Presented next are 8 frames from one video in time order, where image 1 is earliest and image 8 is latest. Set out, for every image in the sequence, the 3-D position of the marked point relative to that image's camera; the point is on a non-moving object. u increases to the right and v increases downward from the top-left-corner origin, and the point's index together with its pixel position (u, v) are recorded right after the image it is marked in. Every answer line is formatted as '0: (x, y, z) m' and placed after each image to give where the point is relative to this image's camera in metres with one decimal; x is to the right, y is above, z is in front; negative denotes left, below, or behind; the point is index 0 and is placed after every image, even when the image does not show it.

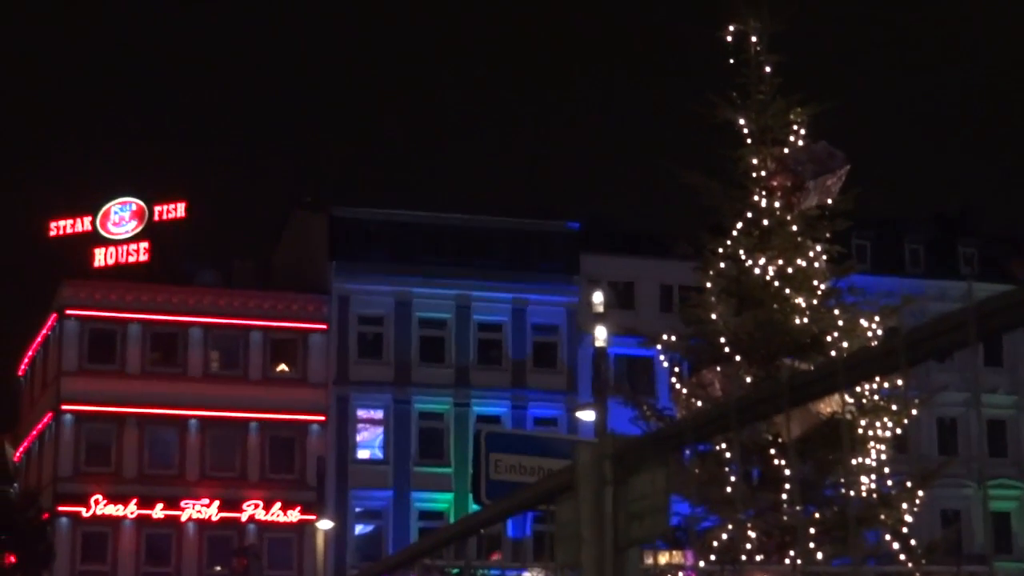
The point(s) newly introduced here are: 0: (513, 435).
0: (0.0, -1.1, +12.6) m
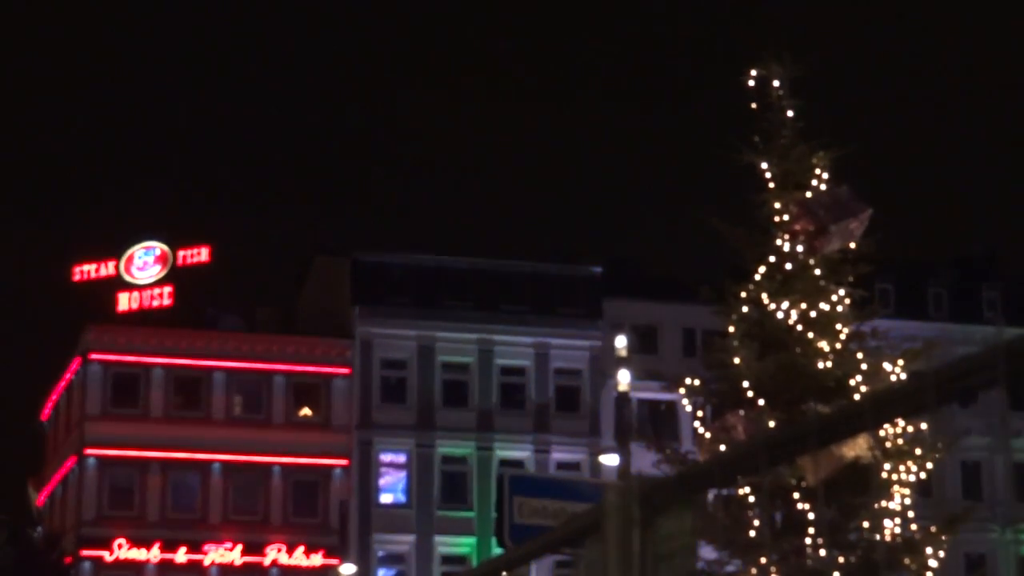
0: (+0.2, -1.4, +12.6) m
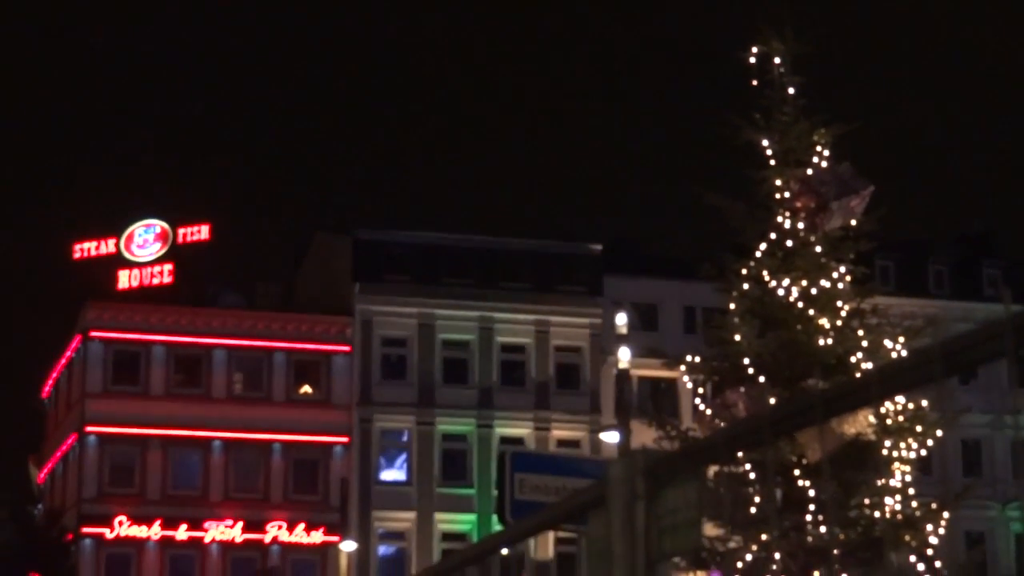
0: (+0.2, -1.2, +12.6) m
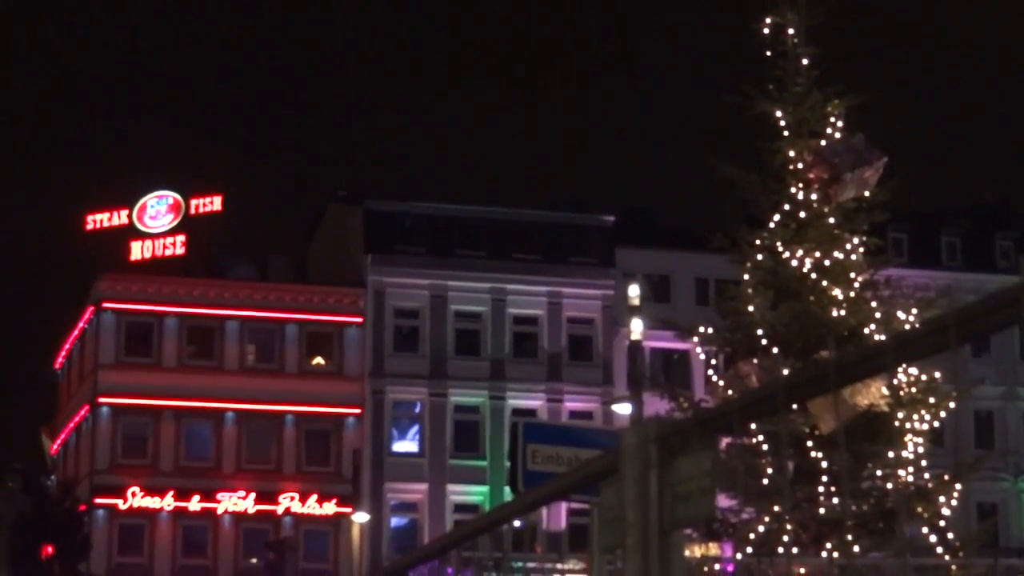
0: (+0.3, -1.0, +12.6) m
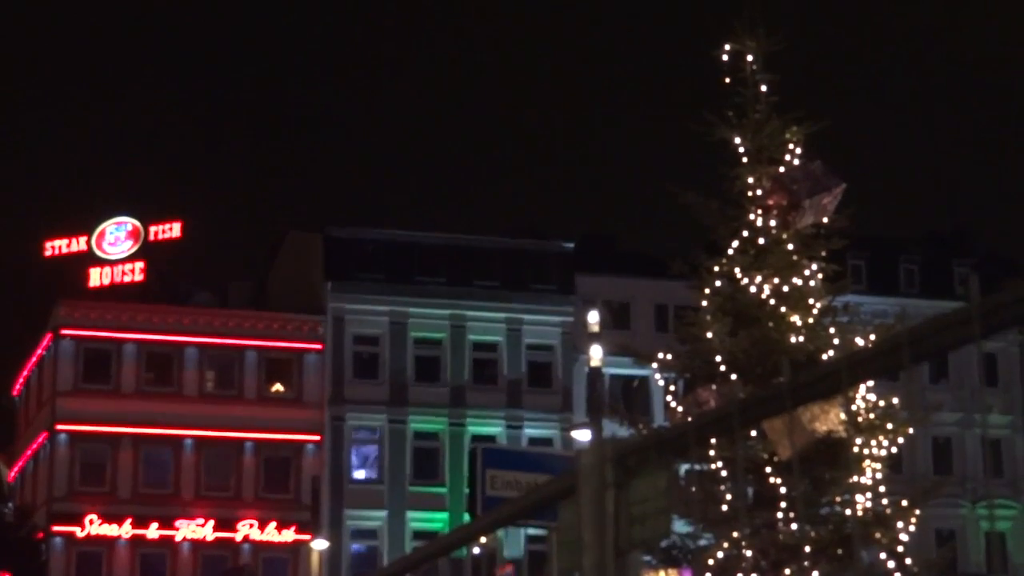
0: (0.0, -1.2, +12.6) m
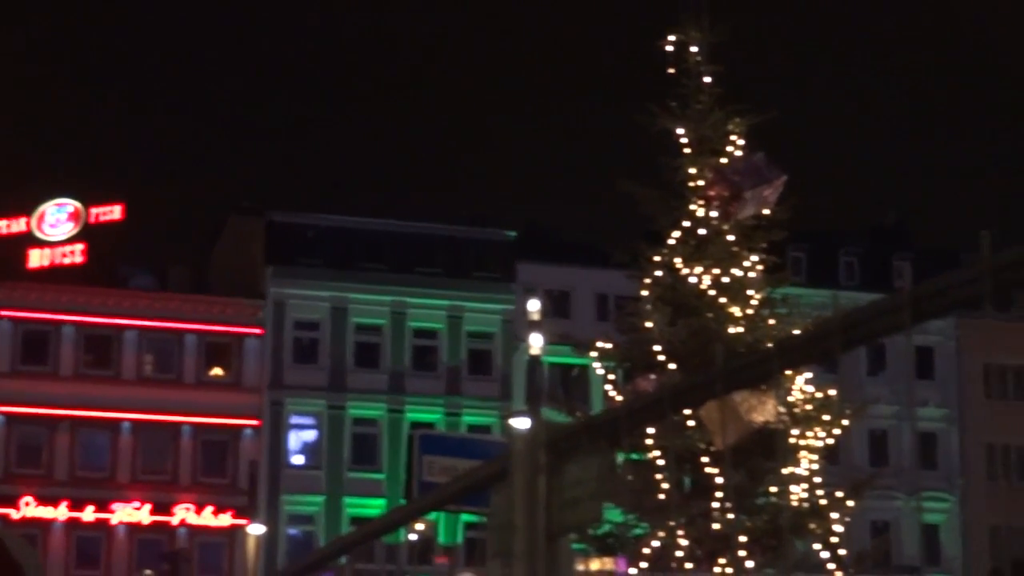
0: (-0.7, -1.0, +12.7) m
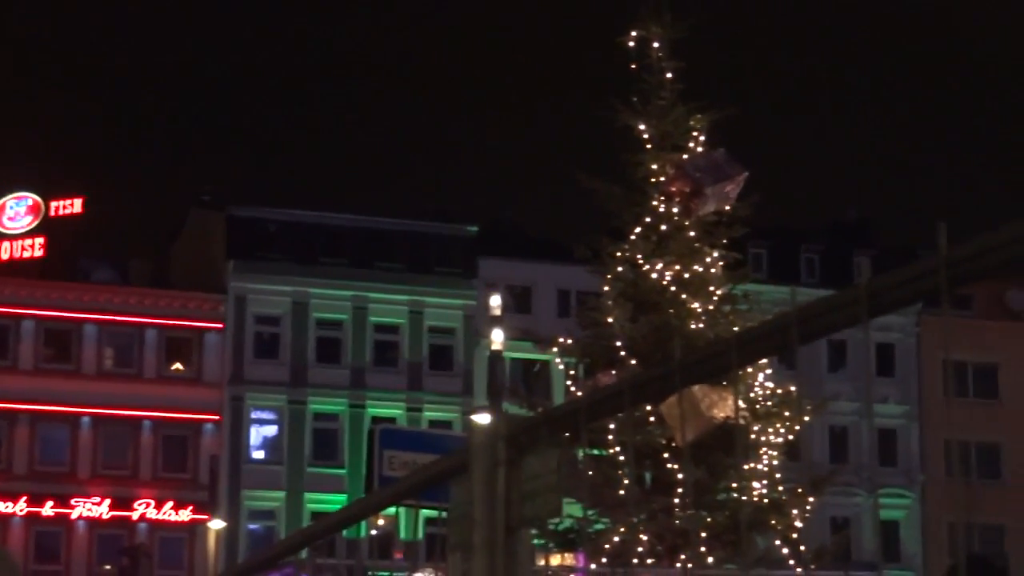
0: (-1.0, -1.0, +12.7) m
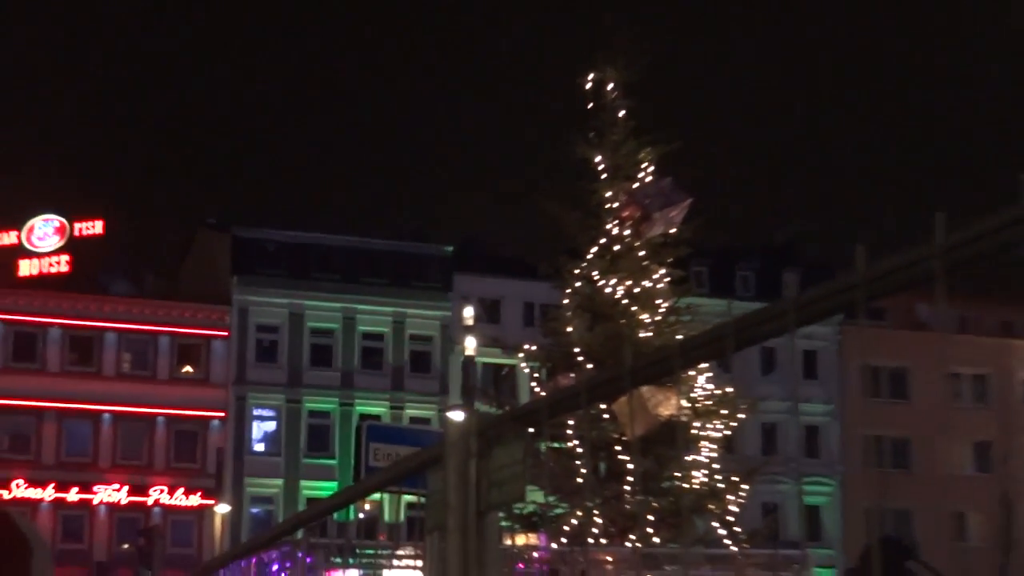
0: (-1.3, -1.4, +17.8) m
